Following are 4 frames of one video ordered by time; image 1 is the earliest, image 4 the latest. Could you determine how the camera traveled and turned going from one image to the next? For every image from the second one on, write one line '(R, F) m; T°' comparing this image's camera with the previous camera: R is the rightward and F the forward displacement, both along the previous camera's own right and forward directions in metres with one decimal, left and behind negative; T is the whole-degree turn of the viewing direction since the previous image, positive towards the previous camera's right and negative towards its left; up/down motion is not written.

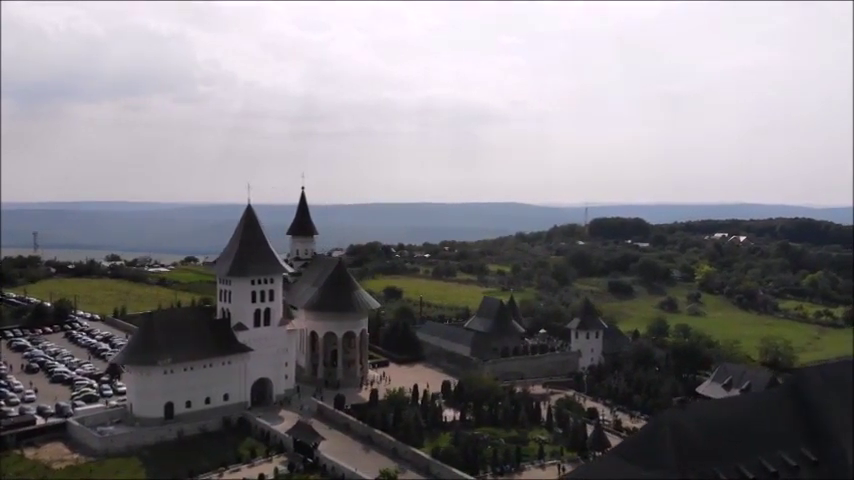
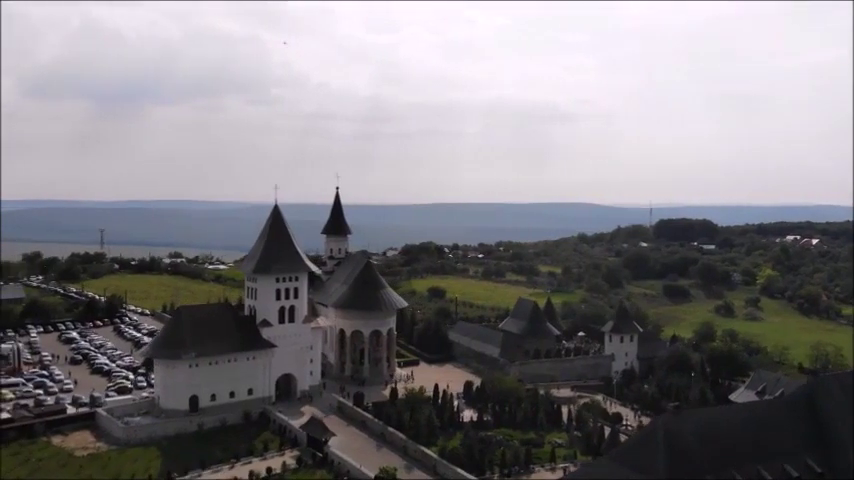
(+2.0, -0.1) m; -5°
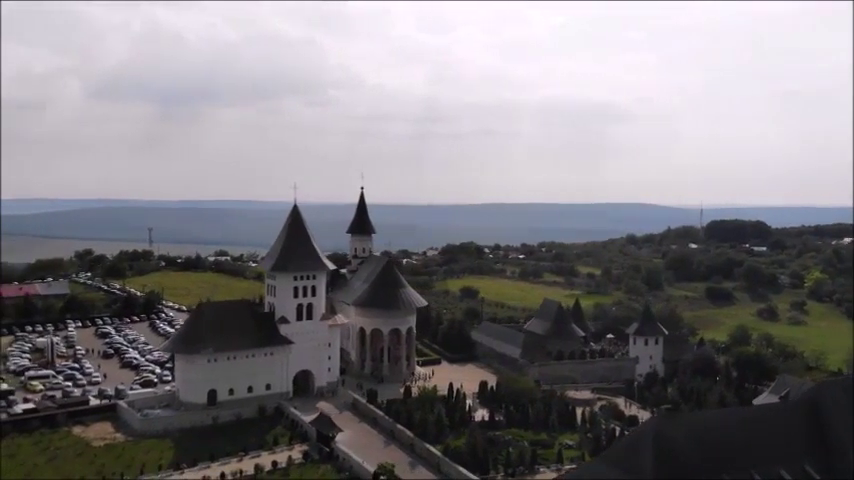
(+1.6, -0.2) m; -4°
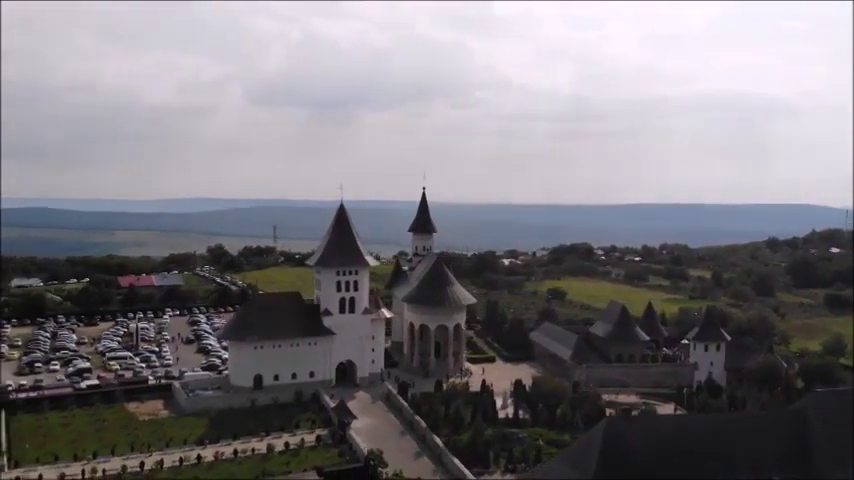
(+4.9, -0.4) m; -11°
